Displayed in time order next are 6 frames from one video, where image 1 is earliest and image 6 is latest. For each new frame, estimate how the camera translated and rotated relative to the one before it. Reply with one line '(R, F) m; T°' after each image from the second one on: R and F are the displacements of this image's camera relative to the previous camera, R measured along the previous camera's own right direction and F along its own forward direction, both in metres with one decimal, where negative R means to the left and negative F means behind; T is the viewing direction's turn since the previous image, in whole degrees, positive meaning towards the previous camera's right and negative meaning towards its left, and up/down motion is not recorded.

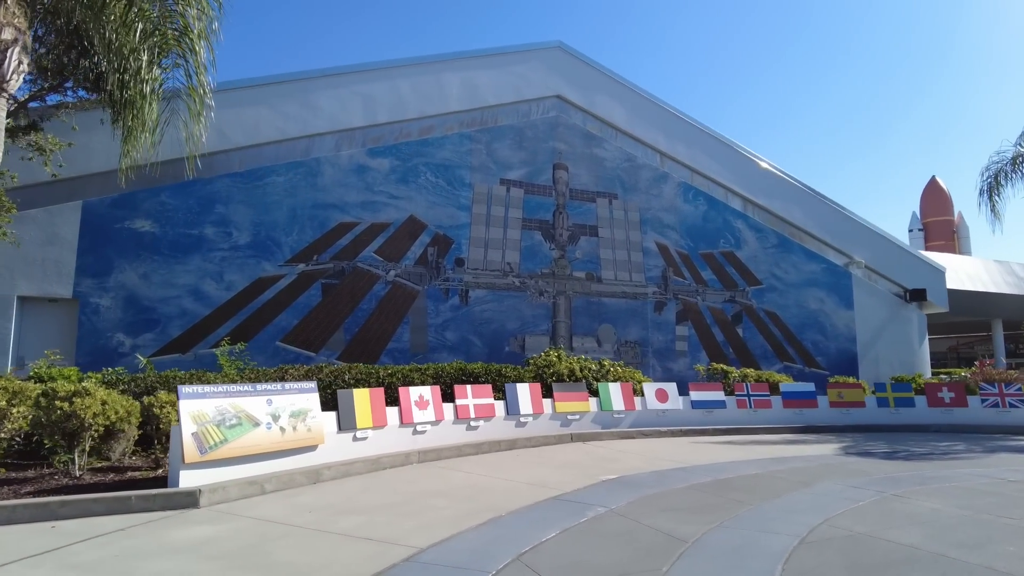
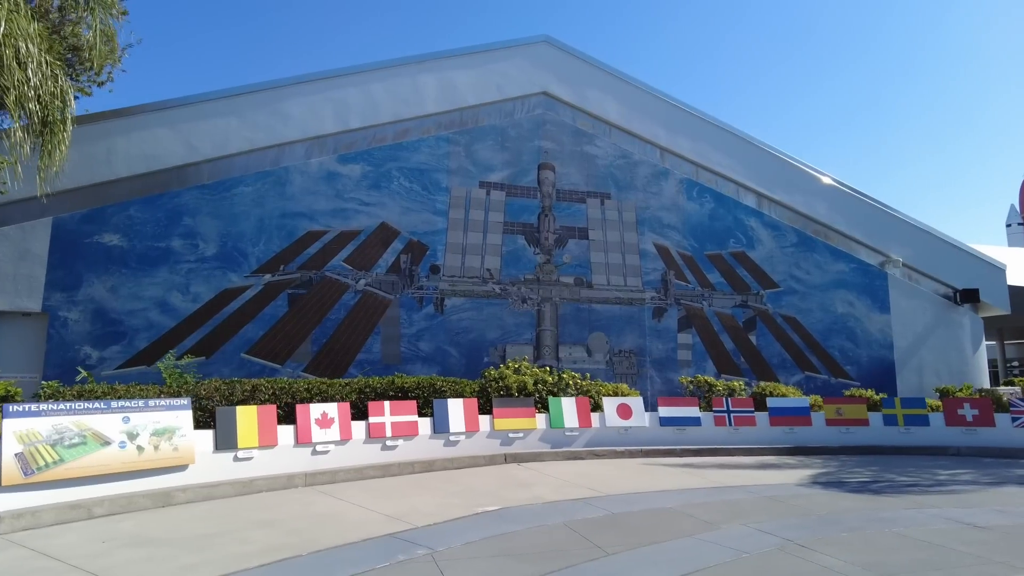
(+2.8, +1.1) m; -7°
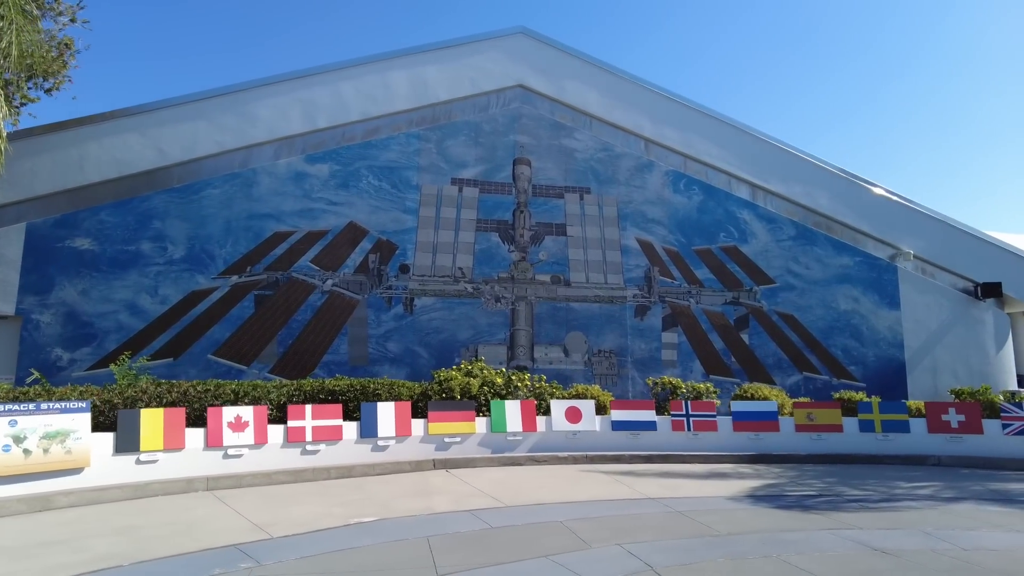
(+2.2, +0.6) m; -5°
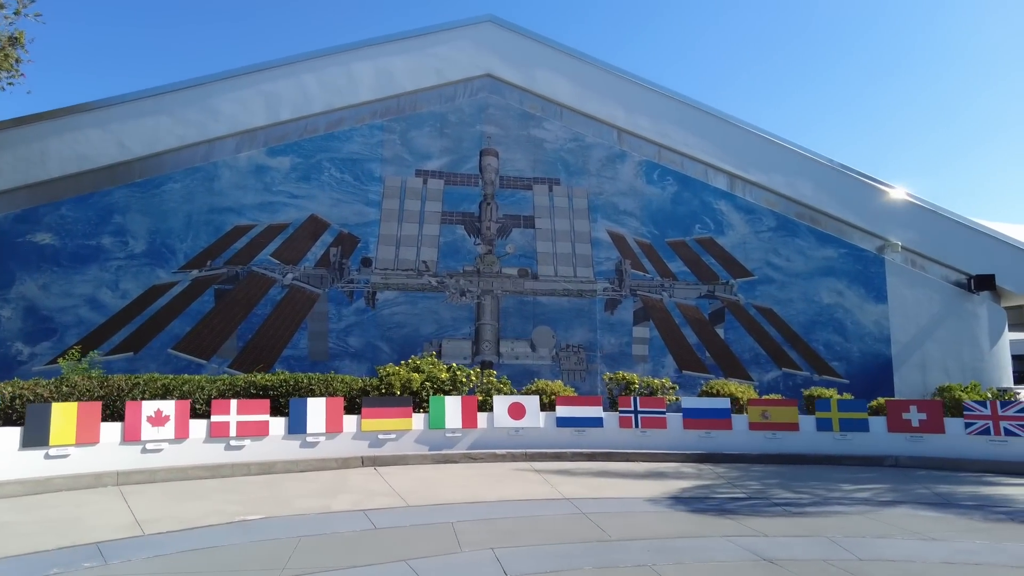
(+1.7, +0.4) m; -2°
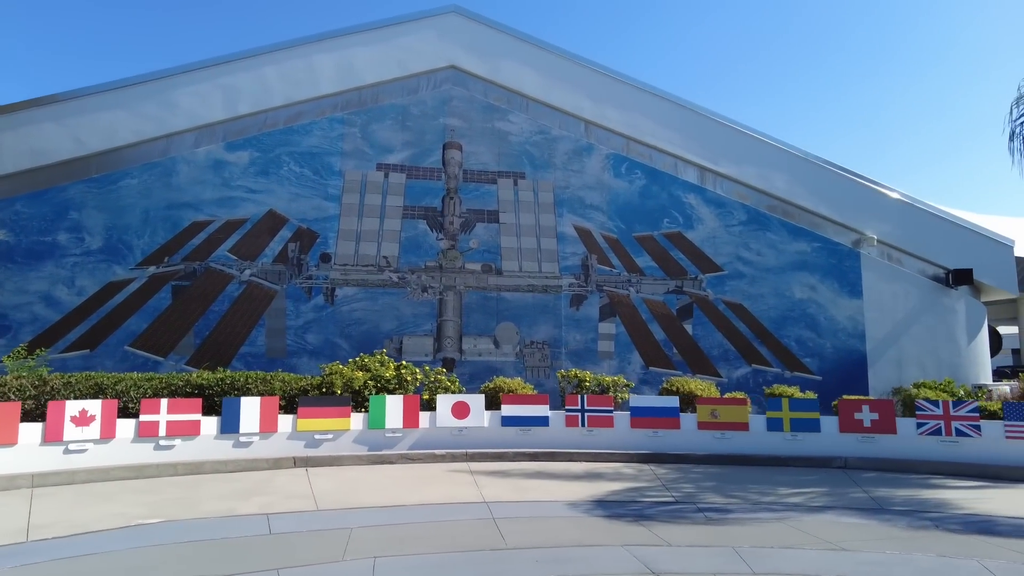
(+1.3, +0.3) m; -1°
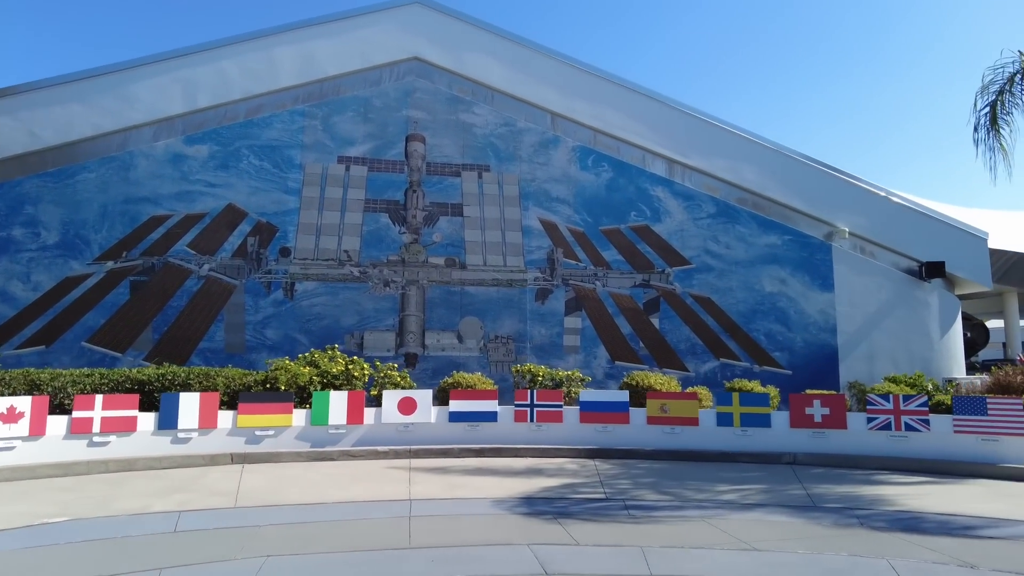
(+1.0, +0.2) m; 0°
